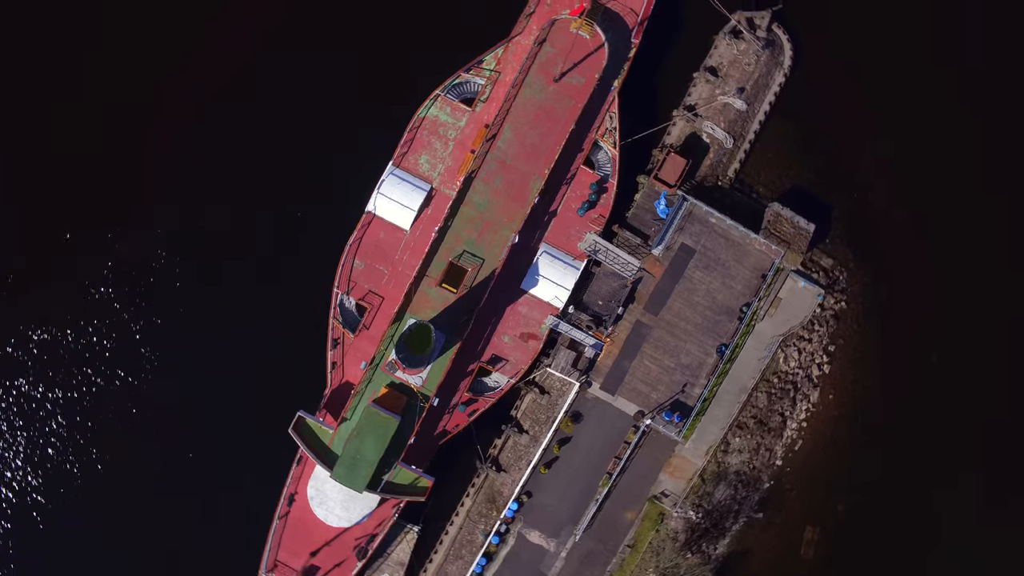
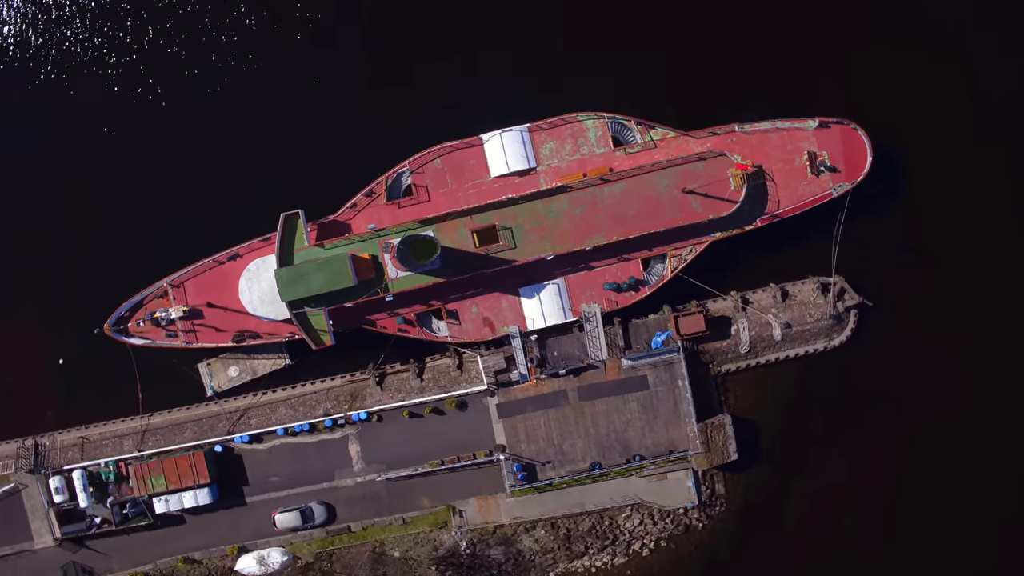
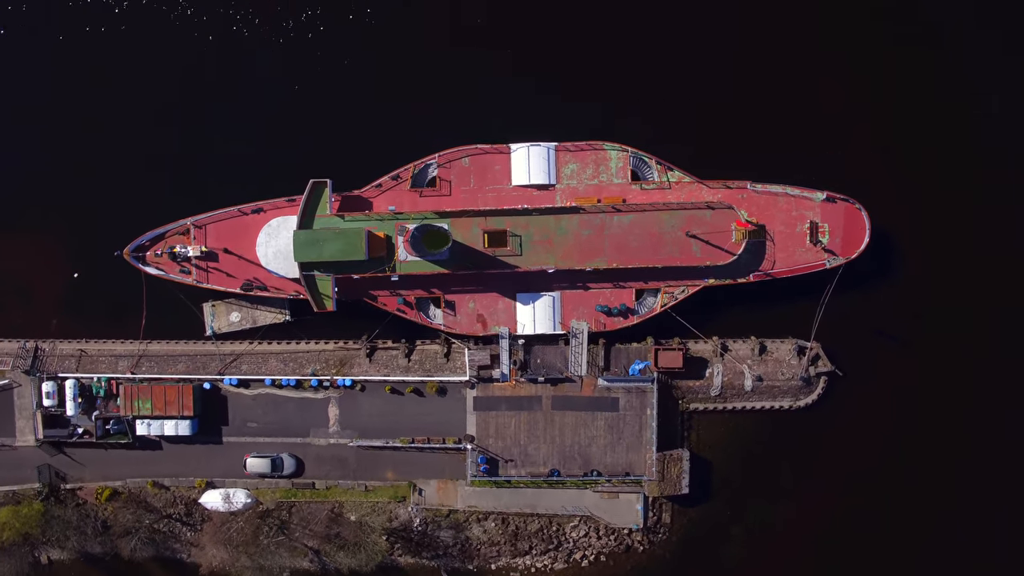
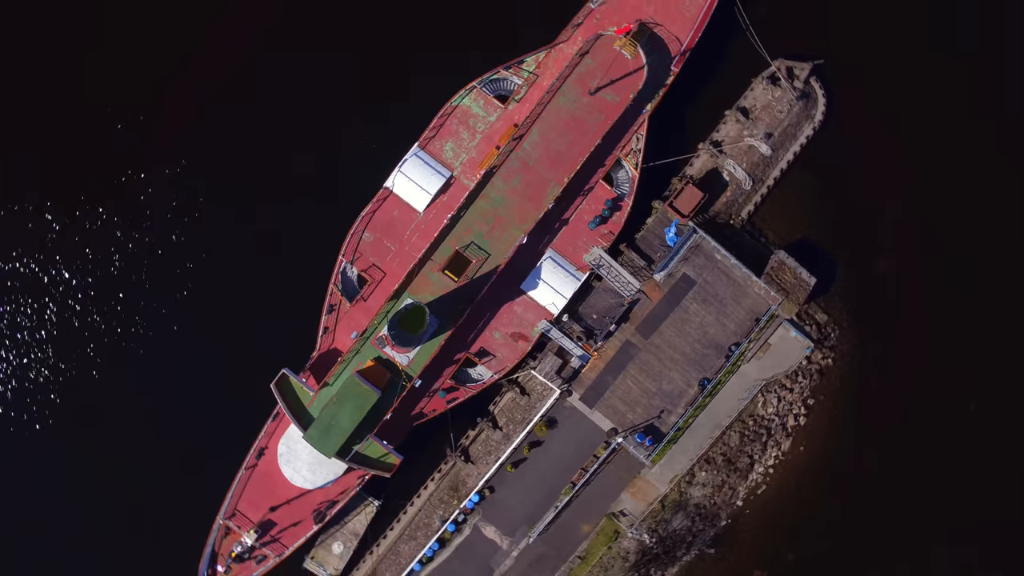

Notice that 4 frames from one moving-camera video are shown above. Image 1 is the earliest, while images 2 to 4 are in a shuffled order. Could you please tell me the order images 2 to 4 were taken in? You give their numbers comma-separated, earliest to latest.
4, 2, 3
